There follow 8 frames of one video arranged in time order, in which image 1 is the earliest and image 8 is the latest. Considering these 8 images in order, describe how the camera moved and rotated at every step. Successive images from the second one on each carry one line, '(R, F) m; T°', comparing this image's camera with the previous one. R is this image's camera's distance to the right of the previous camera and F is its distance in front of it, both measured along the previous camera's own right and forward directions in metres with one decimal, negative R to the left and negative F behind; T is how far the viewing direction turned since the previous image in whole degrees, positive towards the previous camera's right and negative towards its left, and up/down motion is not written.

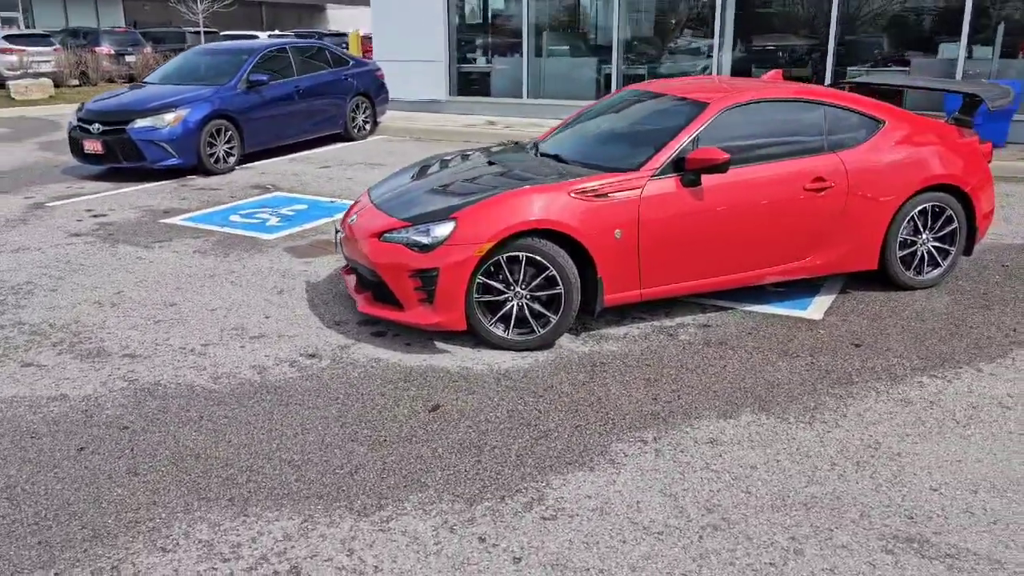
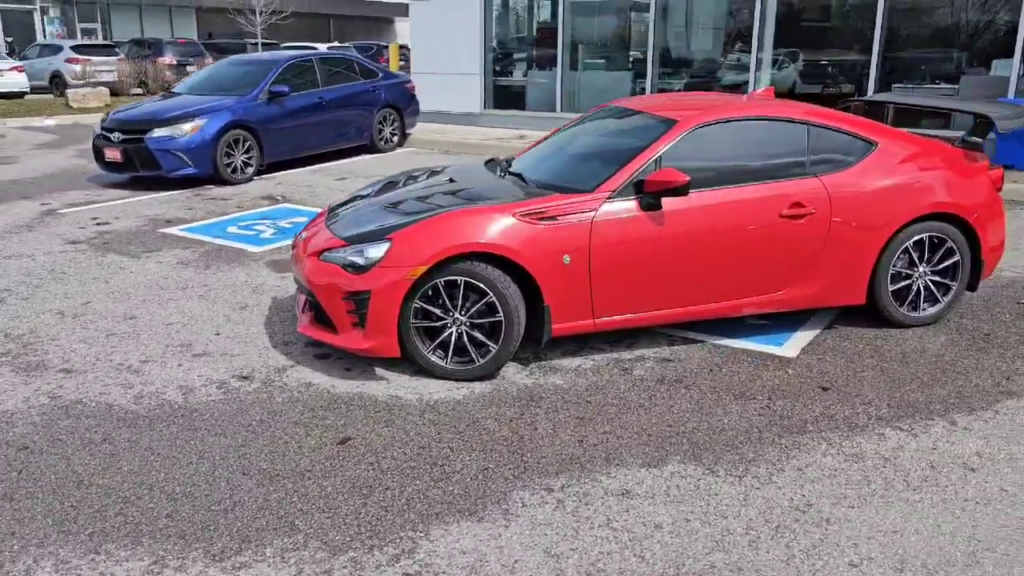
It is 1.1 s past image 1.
(+0.7, +0.3) m; -5°
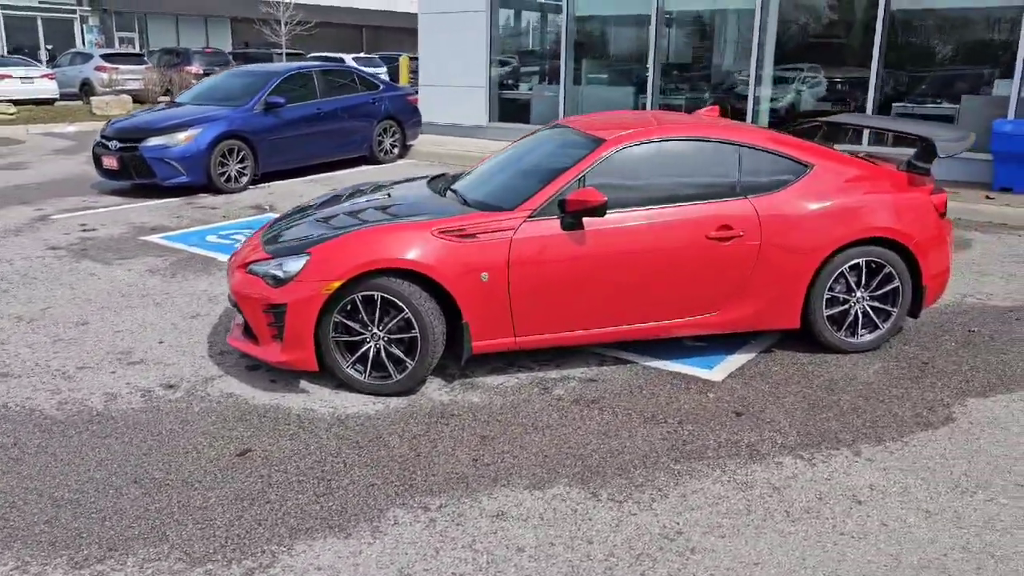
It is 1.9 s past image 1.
(+0.6, 0.0) m; -2°
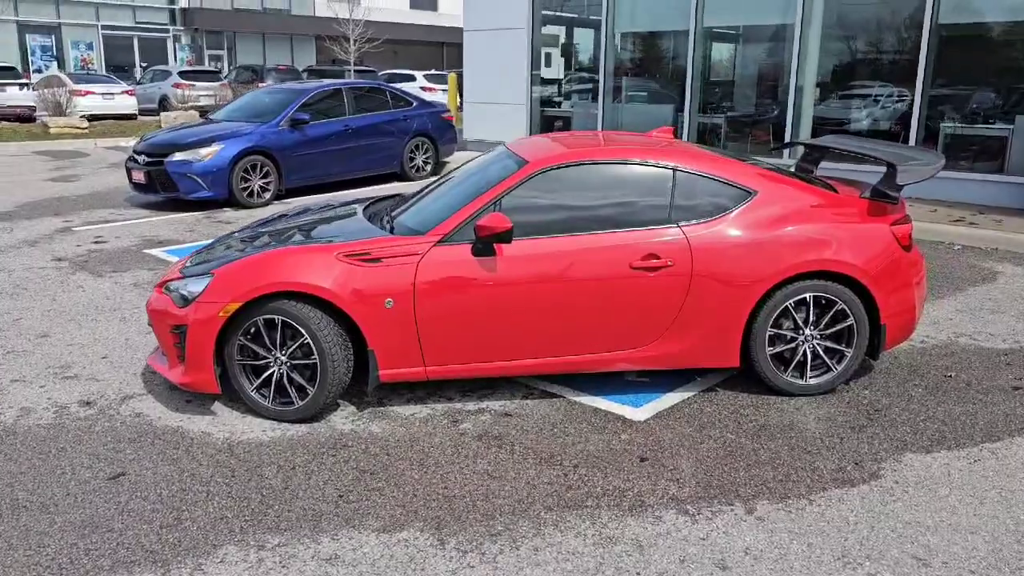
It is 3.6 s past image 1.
(+0.9, +0.2) m; -6°
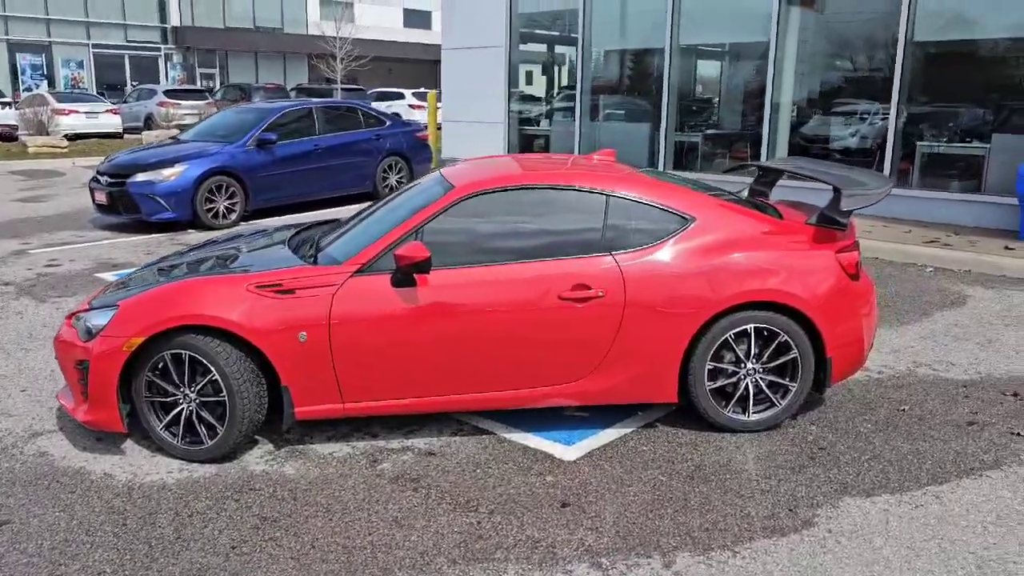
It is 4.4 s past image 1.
(+0.4, +0.2) m; 0°
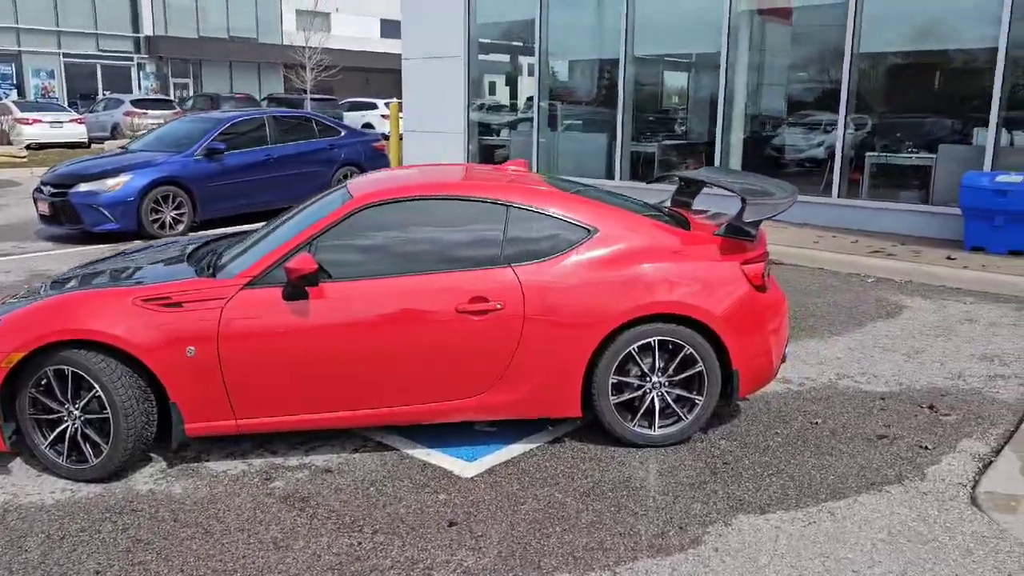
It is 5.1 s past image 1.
(+0.4, +0.1) m; +1°
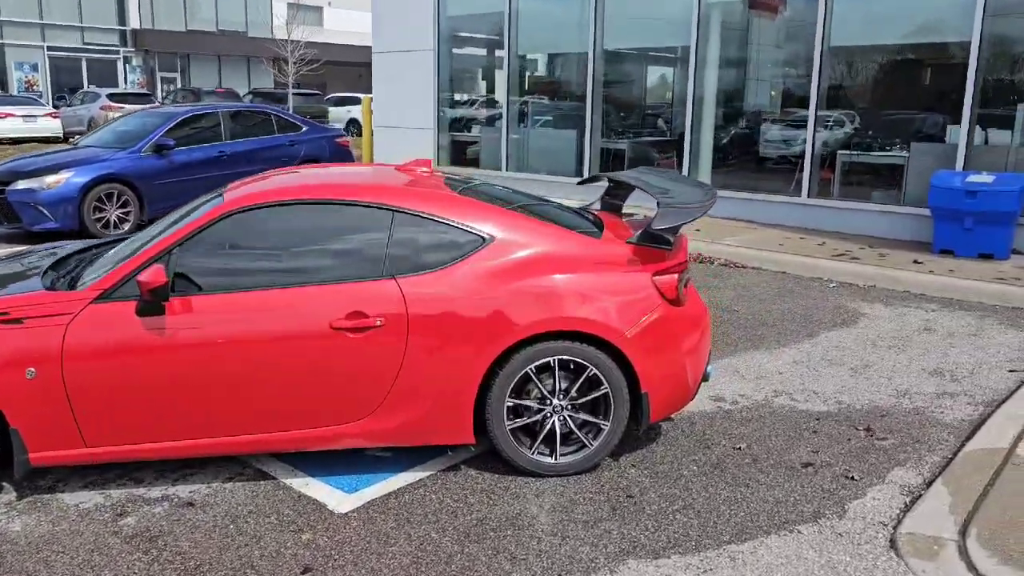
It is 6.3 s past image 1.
(+0.5, +0.4) m; 0°
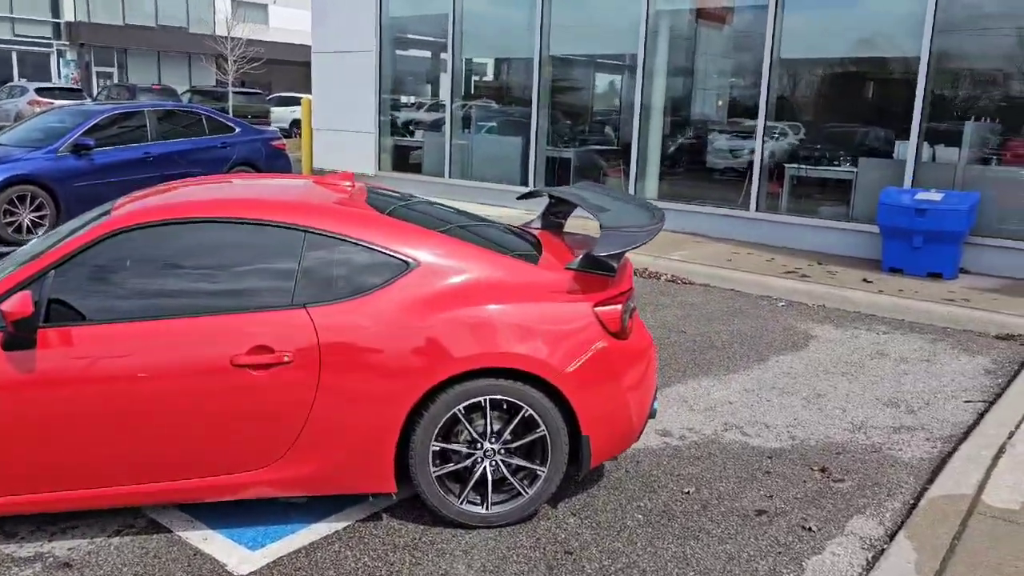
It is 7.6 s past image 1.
(+0.1, +0.4) m; +3°
